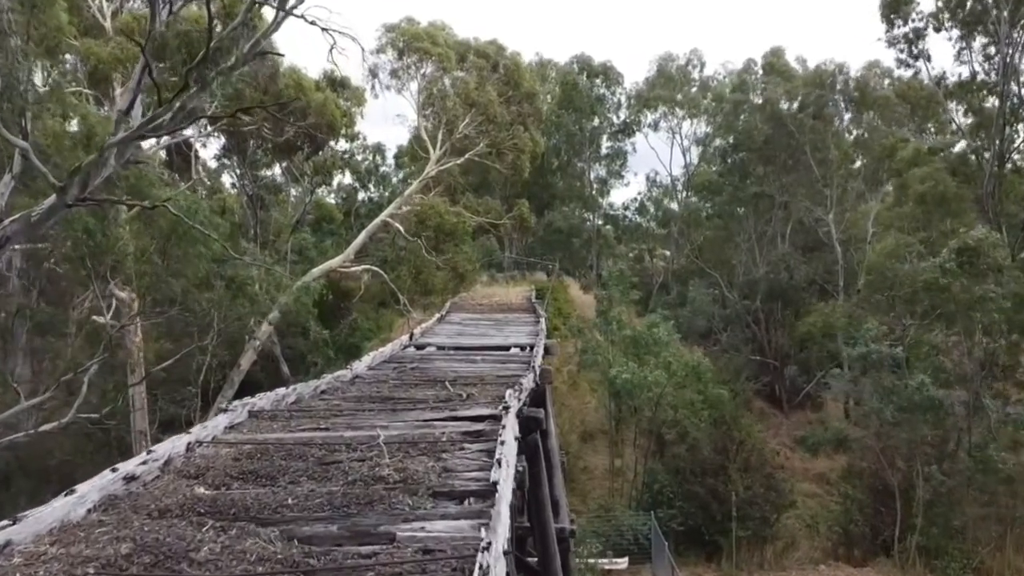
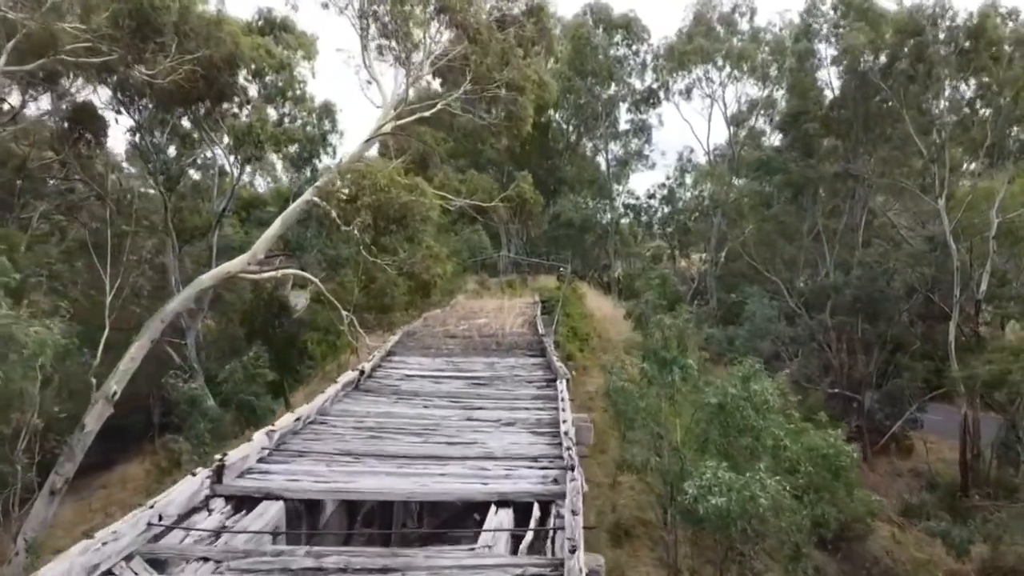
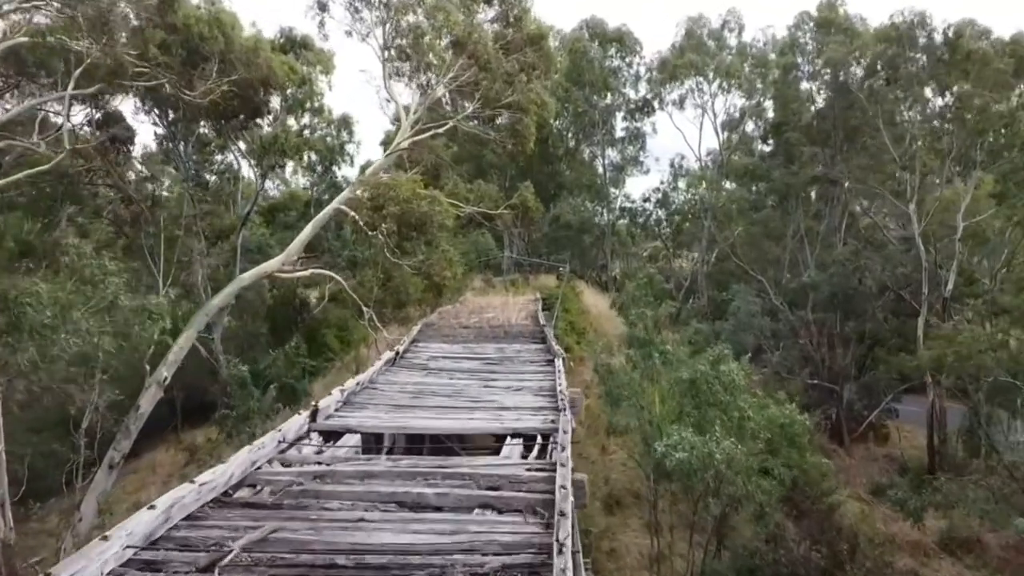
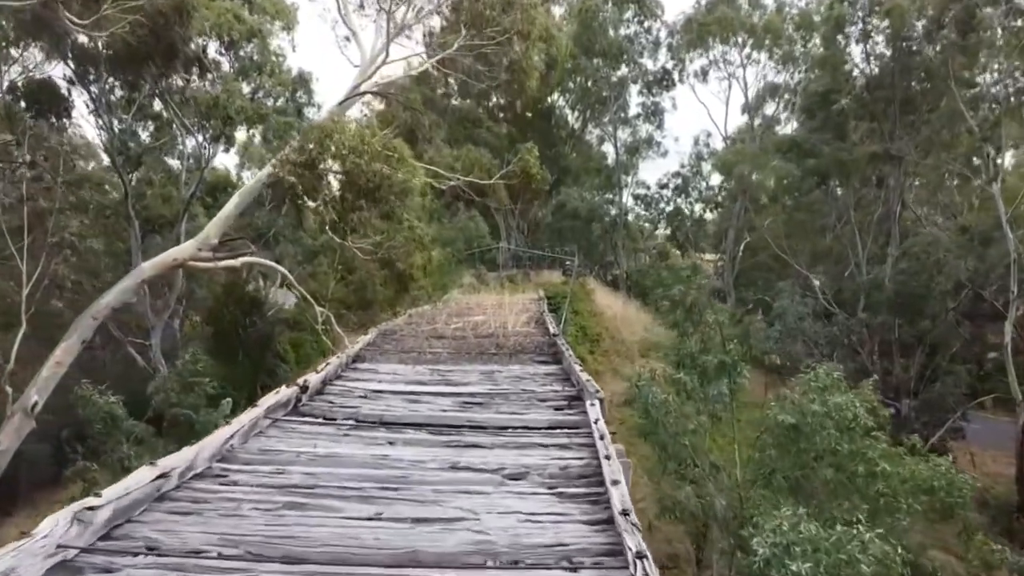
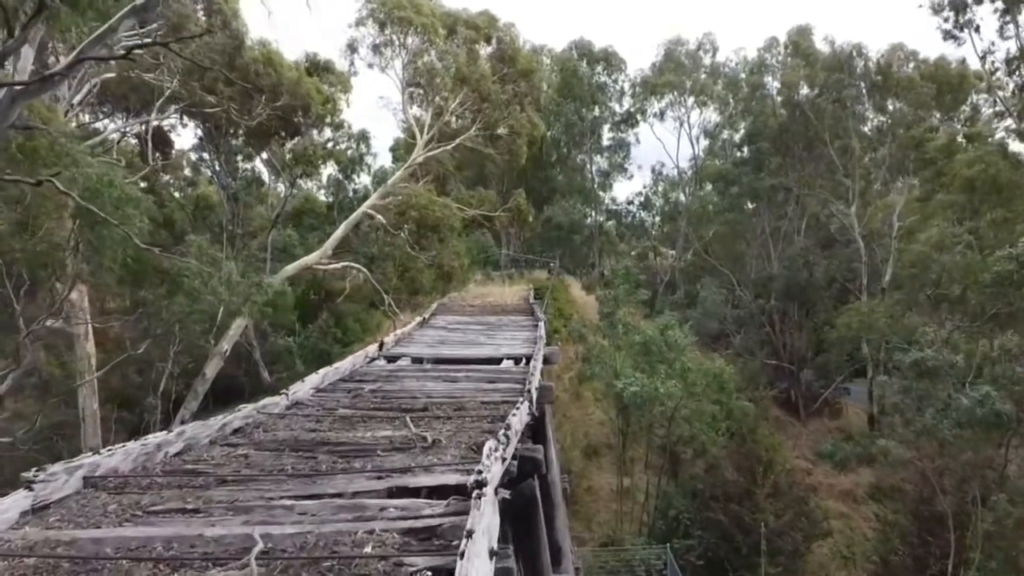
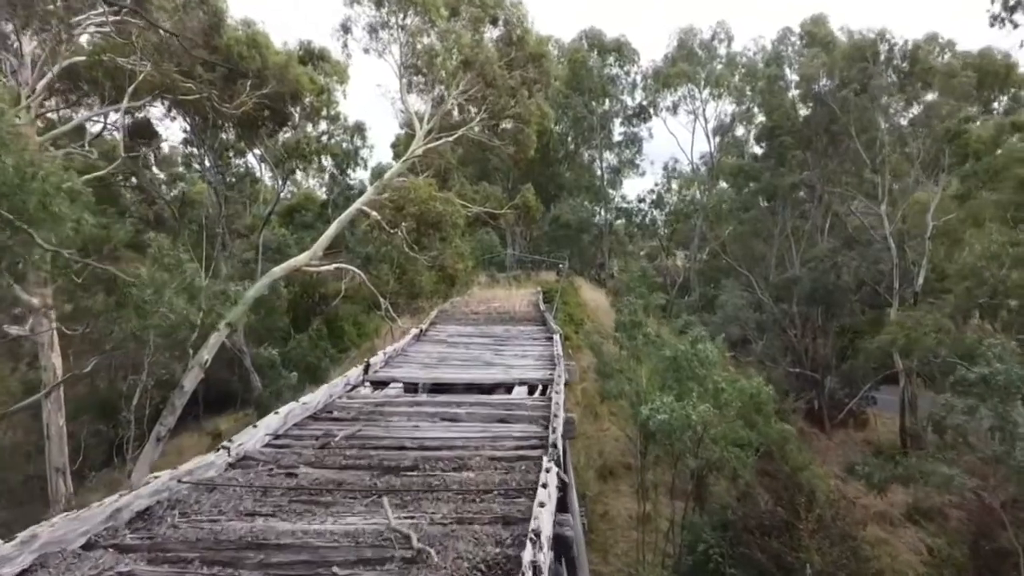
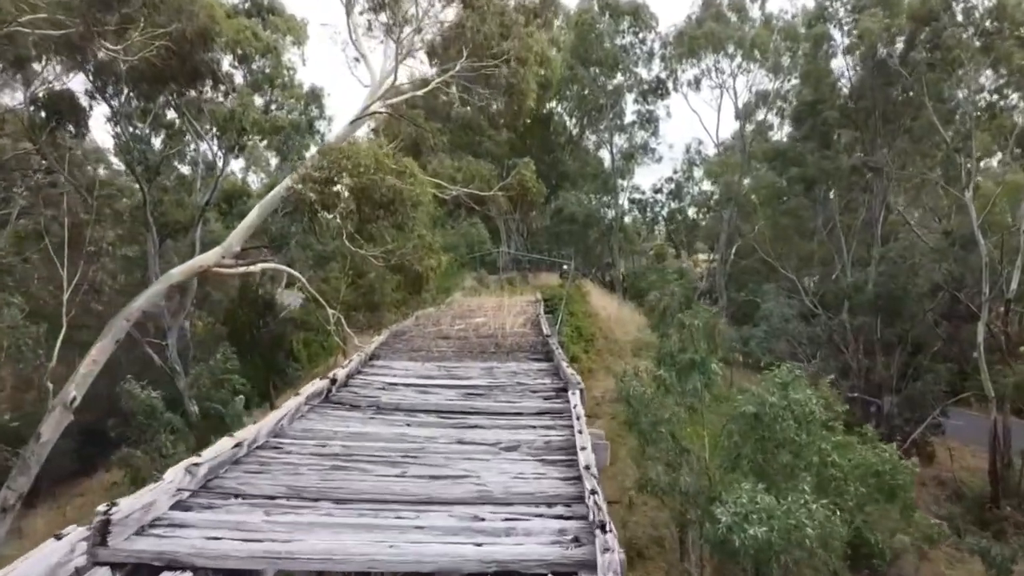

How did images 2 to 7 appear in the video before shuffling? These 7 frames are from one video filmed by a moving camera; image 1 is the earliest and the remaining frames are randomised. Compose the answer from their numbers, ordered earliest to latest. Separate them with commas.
5, 6, 3, 2, 7, 4
